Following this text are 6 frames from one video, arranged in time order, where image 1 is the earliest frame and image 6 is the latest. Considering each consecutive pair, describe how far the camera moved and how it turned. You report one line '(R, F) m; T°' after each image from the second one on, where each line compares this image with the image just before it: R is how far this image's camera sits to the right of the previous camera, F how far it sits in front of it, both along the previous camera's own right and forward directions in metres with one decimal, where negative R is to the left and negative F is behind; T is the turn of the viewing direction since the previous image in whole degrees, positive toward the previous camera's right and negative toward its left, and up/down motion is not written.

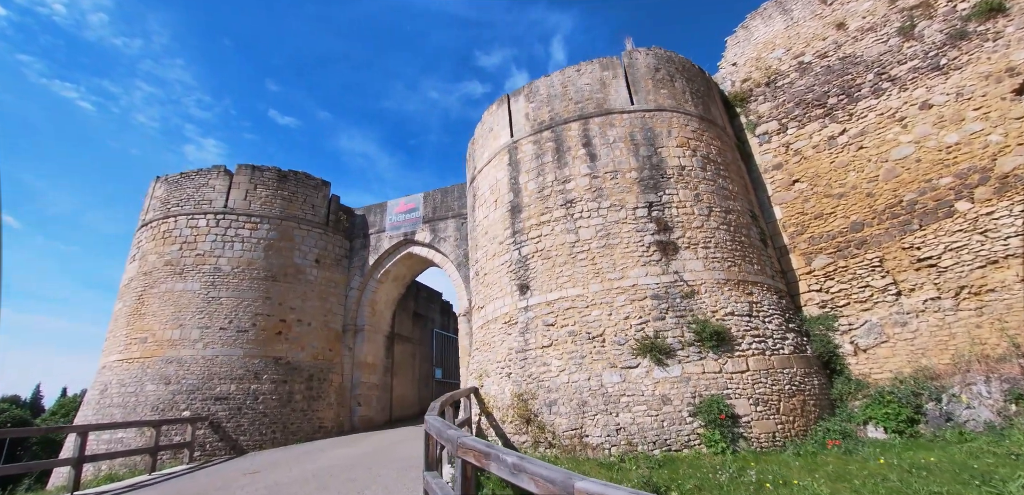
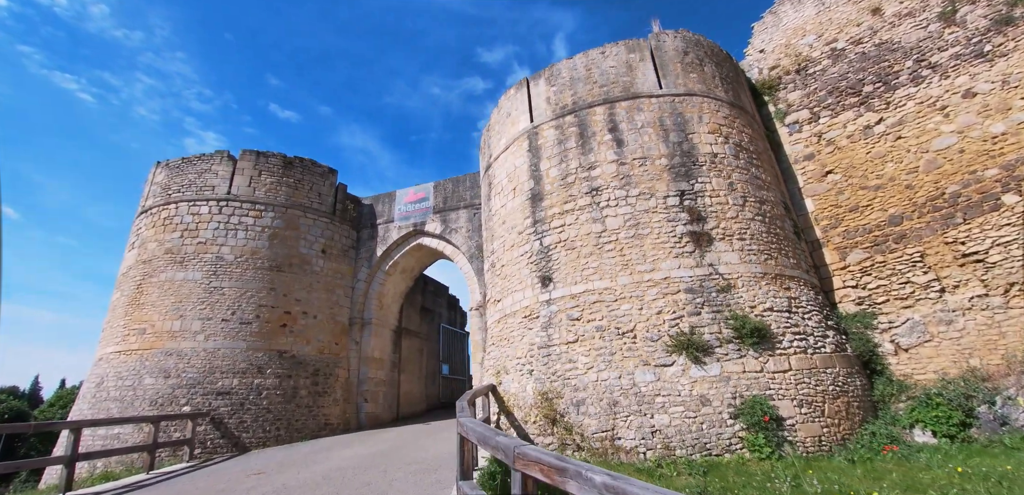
(-0.4, +0.4) m; 0°
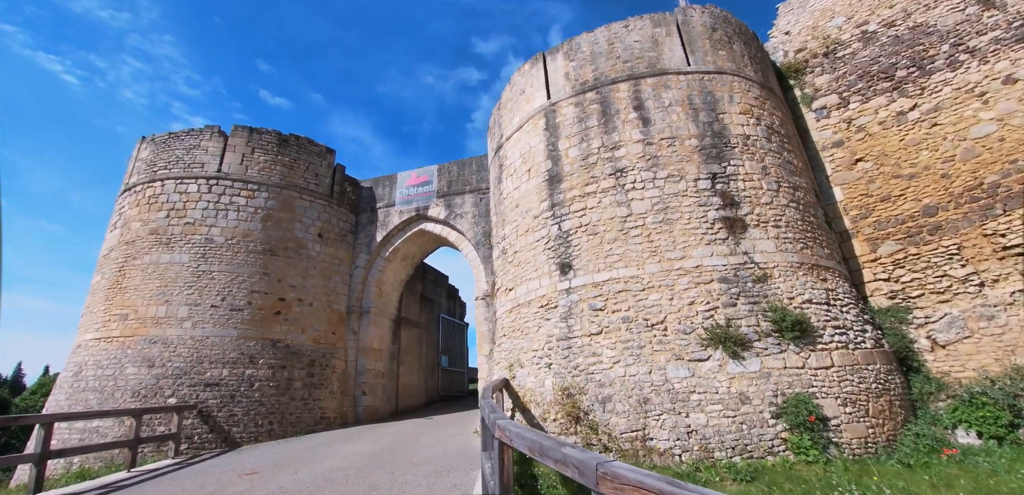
(-0.4, +0.5) m; +1°
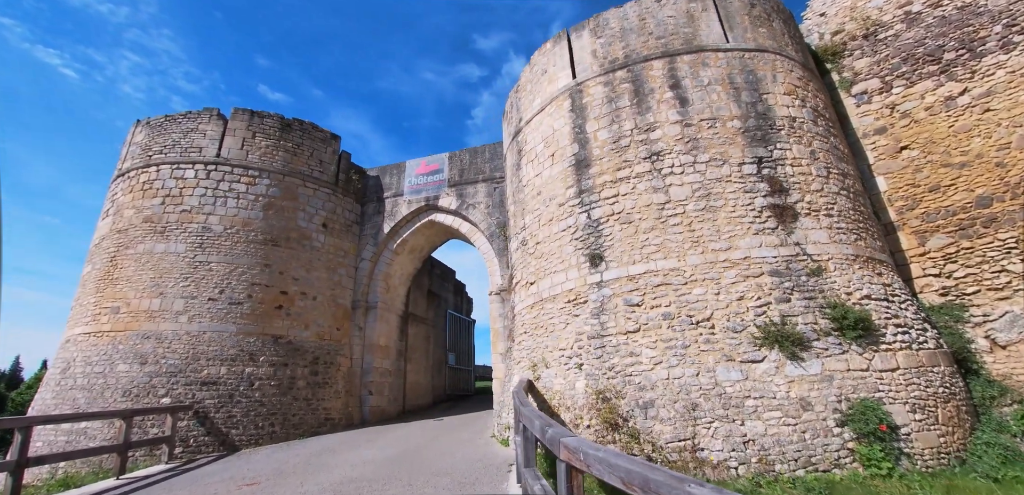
(-0.4, +0.5) m; 0°
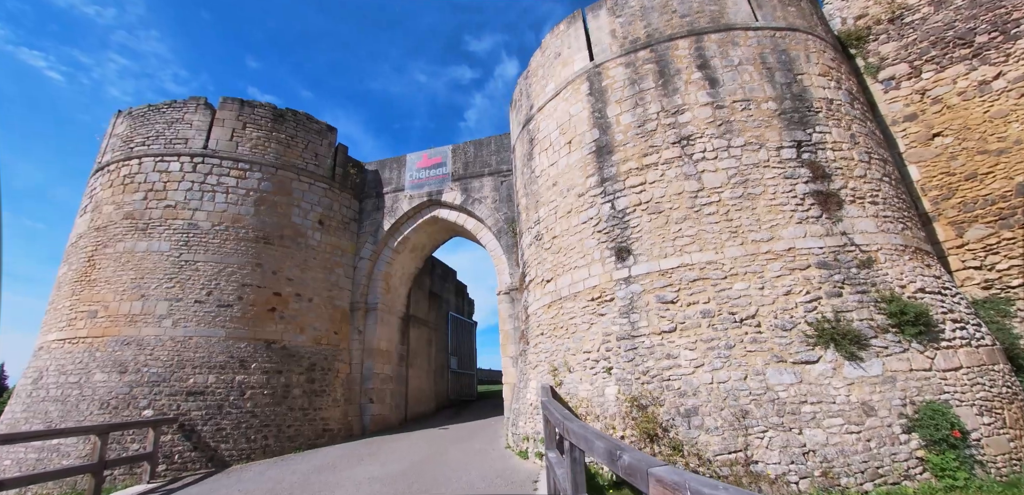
(-0.3, +0.5) m; +1°
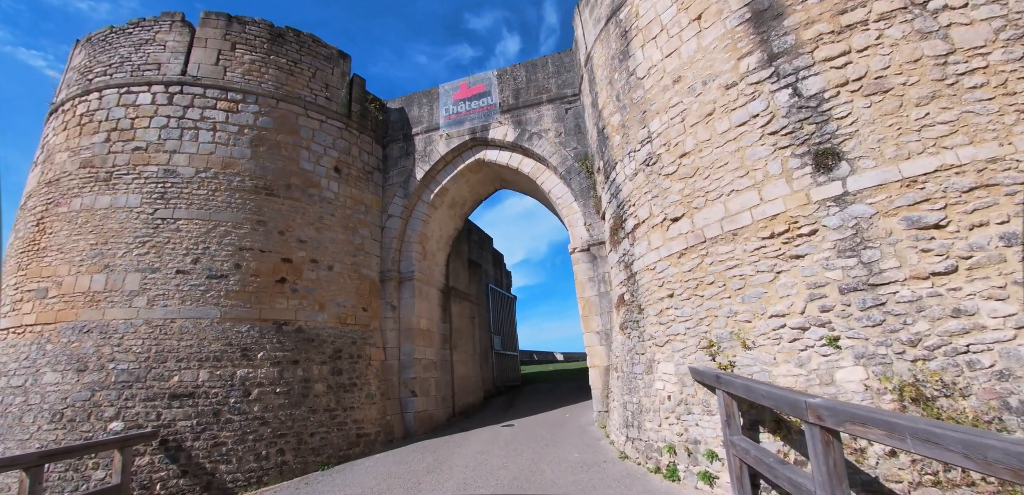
(-1.0, +1.7) m; 0°
